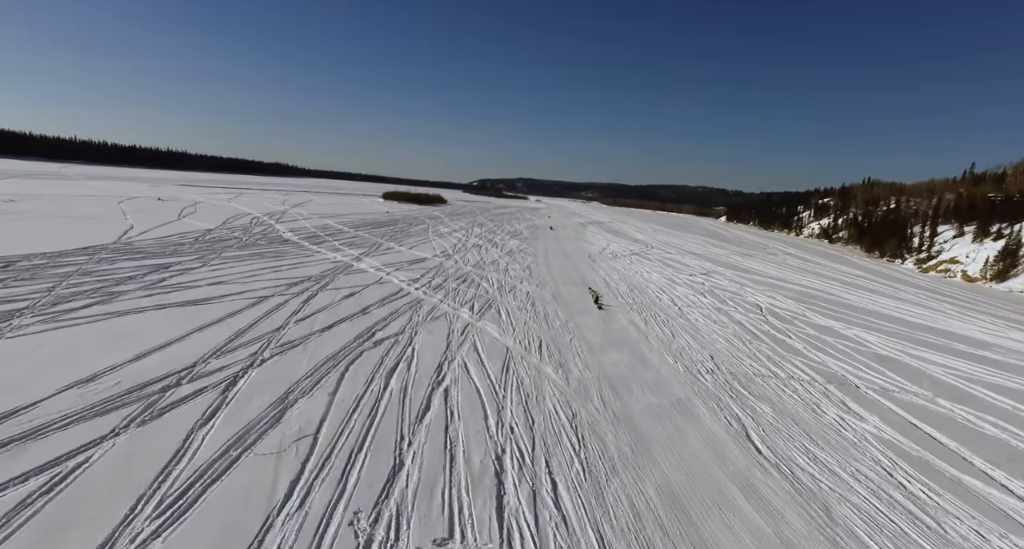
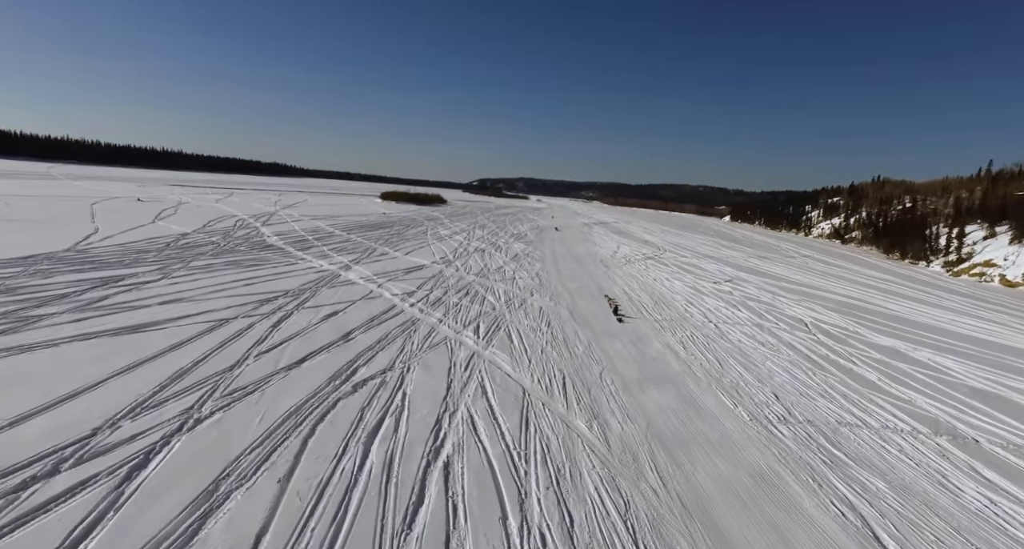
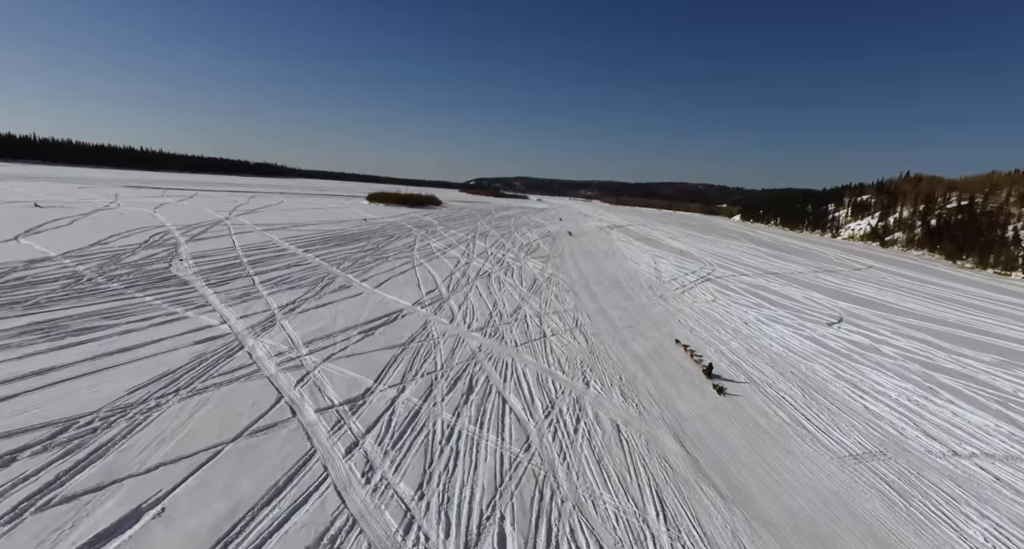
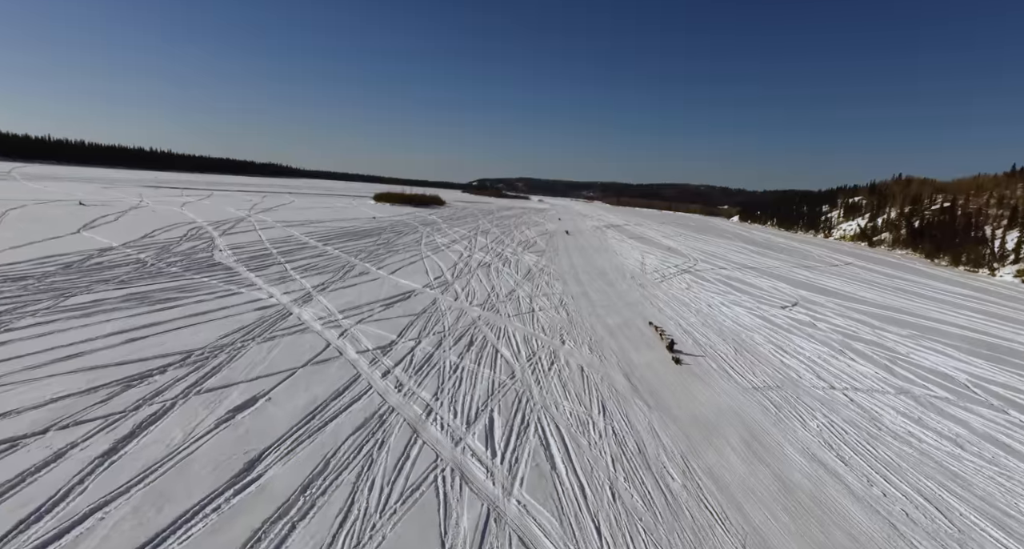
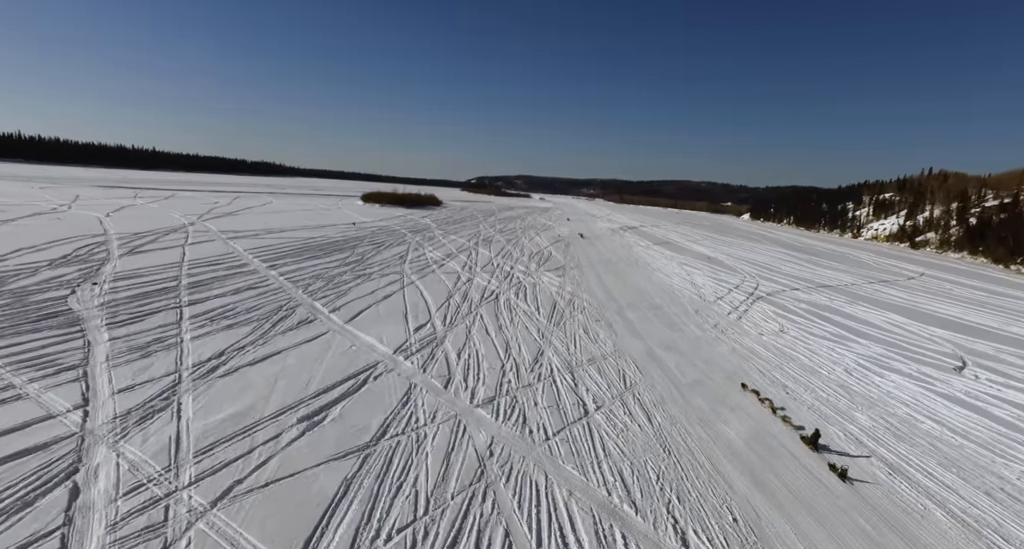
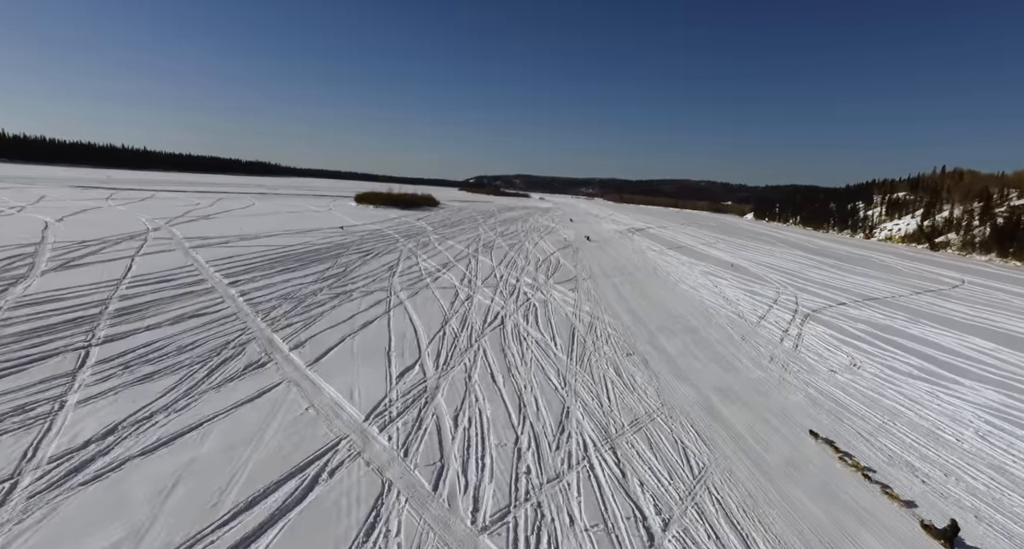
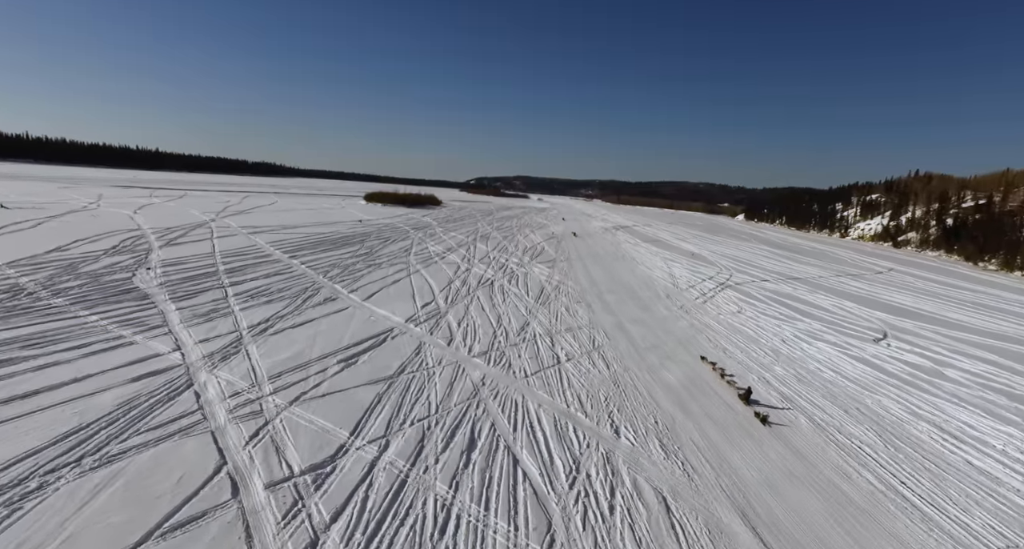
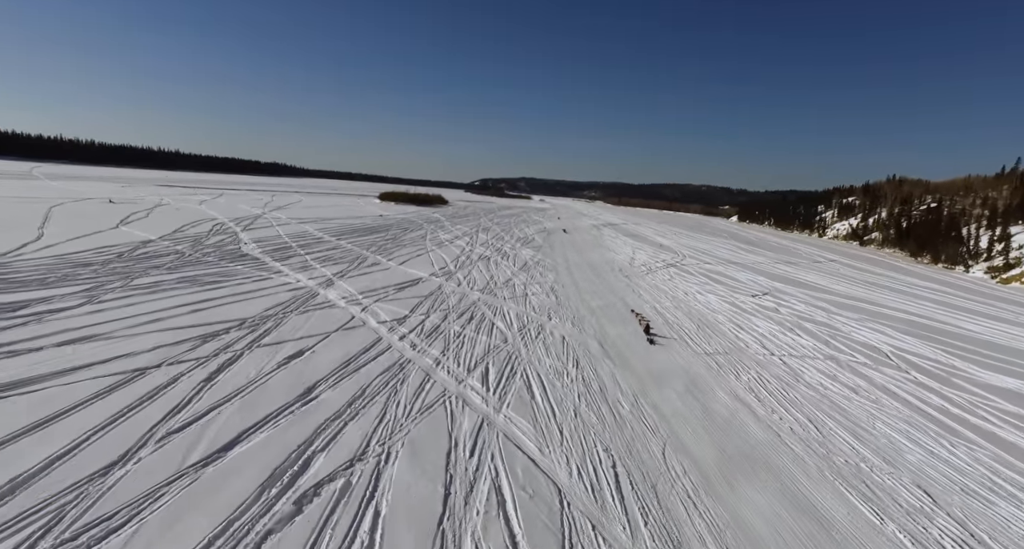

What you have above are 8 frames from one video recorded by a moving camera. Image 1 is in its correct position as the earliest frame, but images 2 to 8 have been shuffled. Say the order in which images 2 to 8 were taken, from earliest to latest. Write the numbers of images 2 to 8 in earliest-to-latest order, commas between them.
2, 8, 4, 3, 7, 5, 6
